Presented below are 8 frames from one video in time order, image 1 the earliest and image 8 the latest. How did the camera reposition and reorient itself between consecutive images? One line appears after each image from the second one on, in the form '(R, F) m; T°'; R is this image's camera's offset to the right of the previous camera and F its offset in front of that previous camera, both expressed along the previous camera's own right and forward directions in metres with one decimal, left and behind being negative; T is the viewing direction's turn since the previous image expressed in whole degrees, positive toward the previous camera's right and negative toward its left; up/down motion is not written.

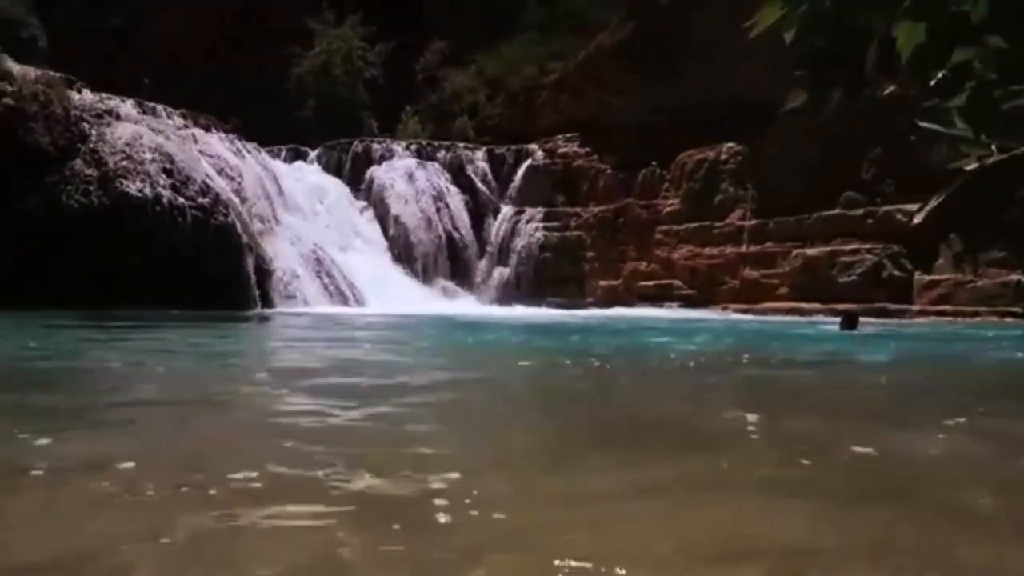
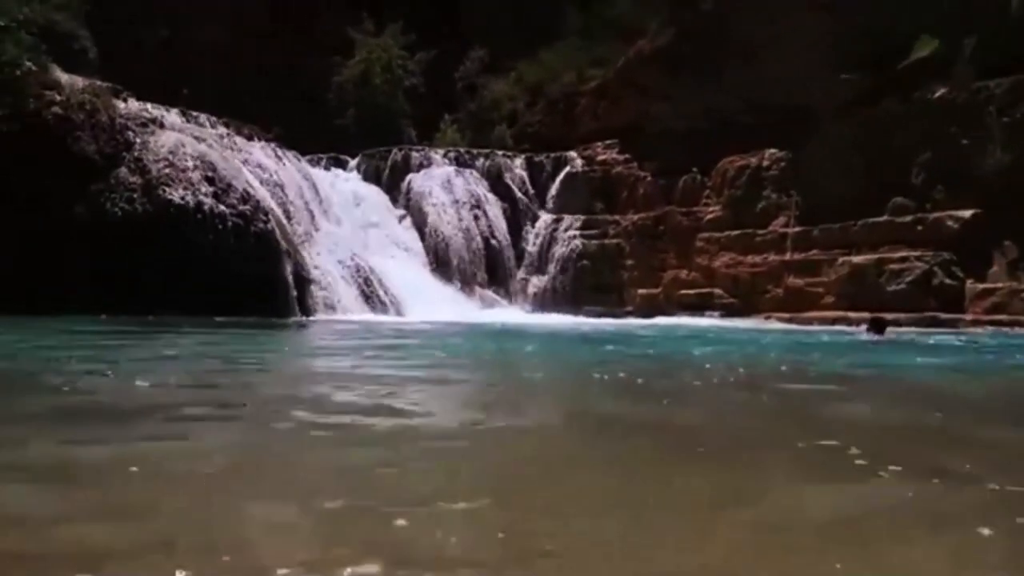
(0.0, +0.2) m; -2°
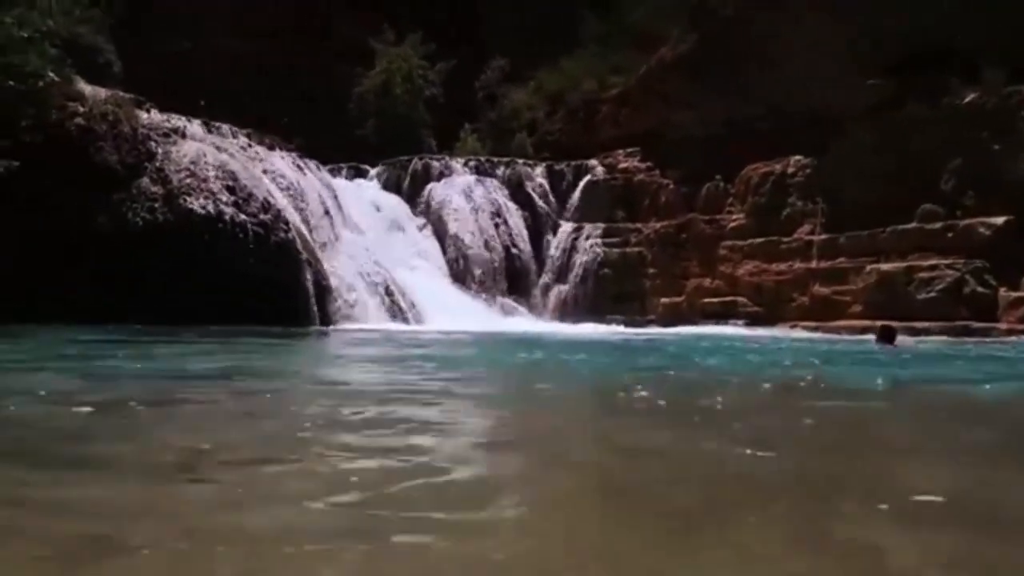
(0.0, +0.2) m; -1°
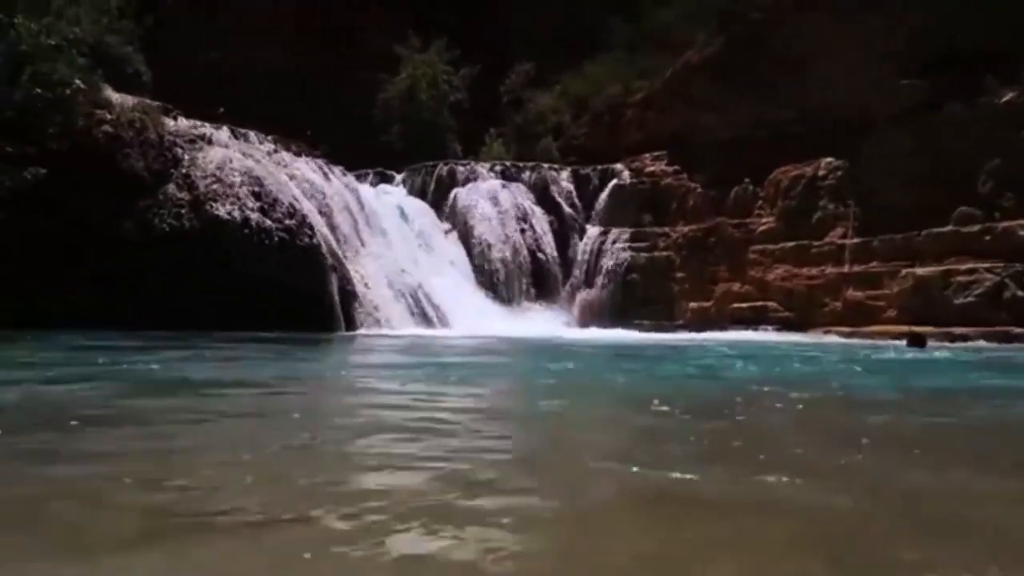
(0.0, +0.2) m; -1°
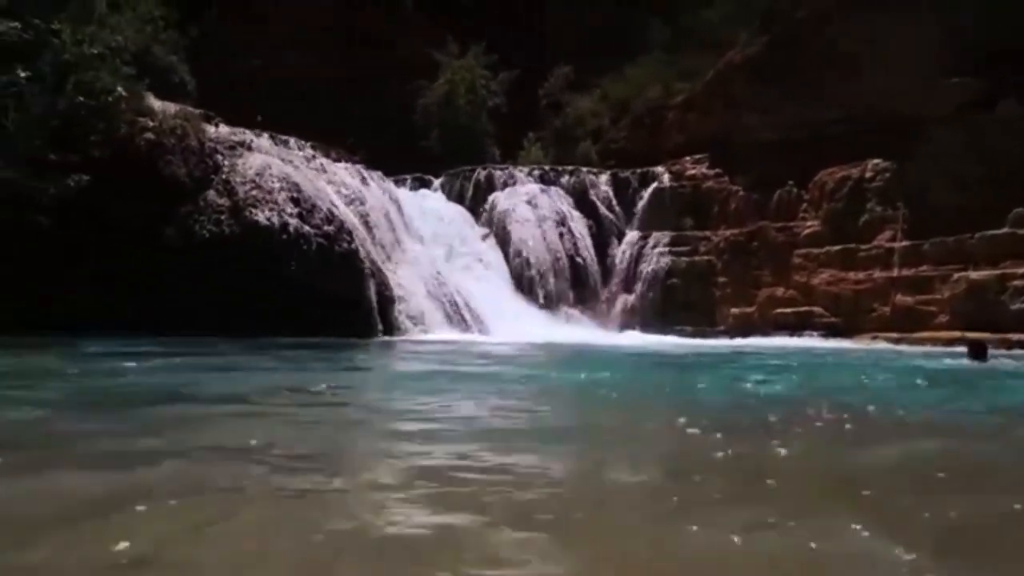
(0.0, +0.3) m; -2°
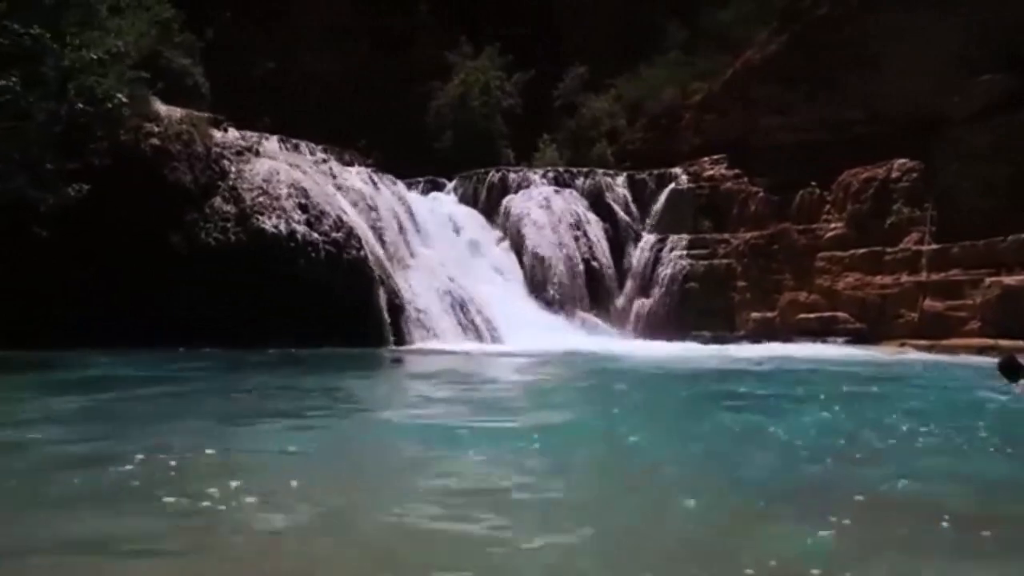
(0.0, +0.5) m; -1°
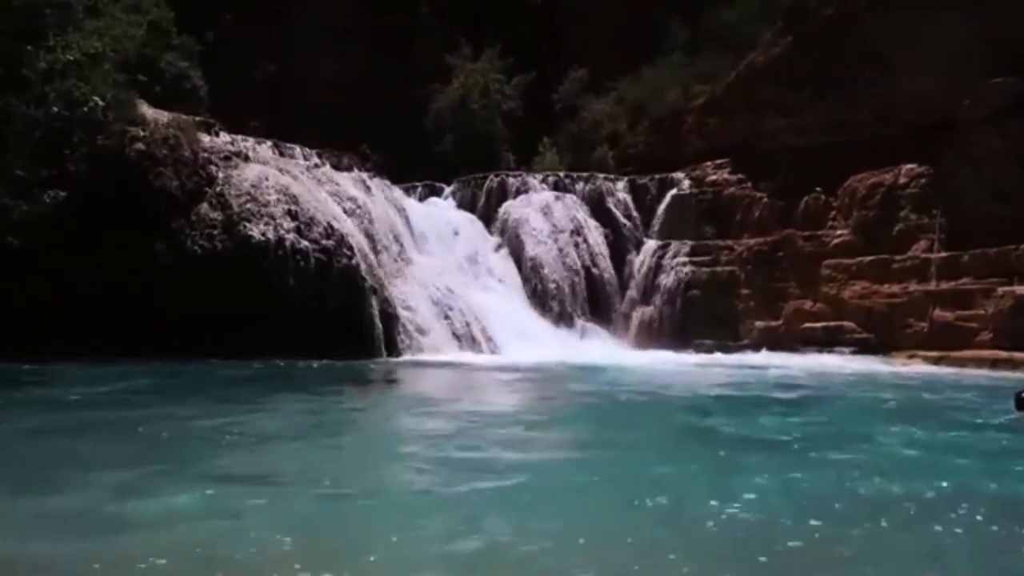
(+0.1, +0.5) m; 0°
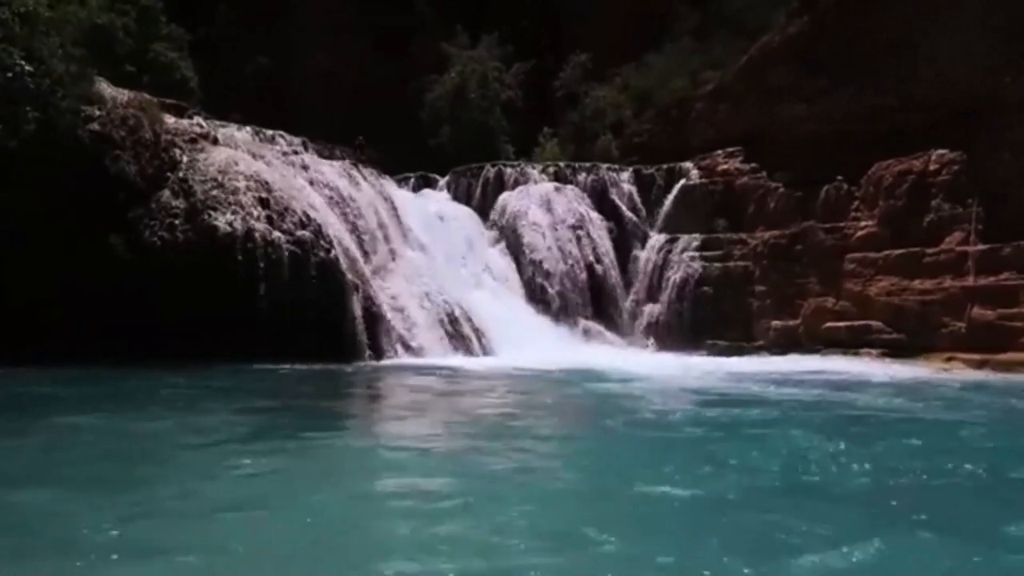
(+0.1, +1.5) m; 0°
